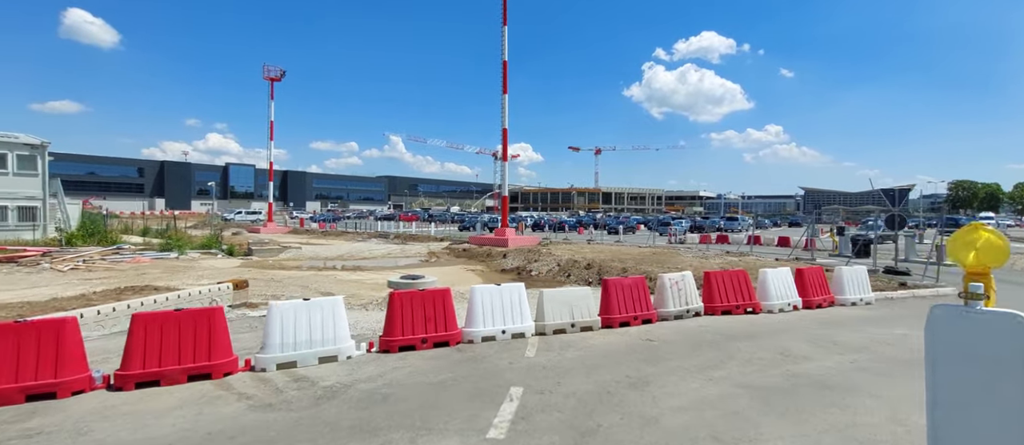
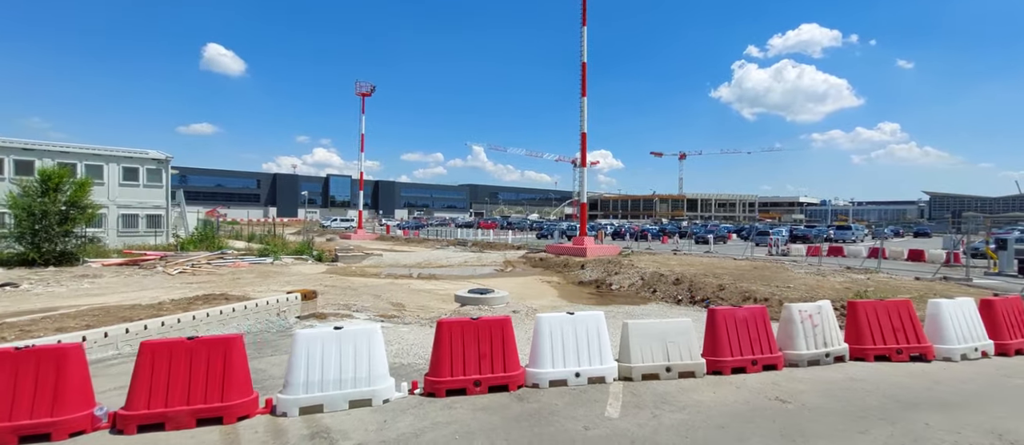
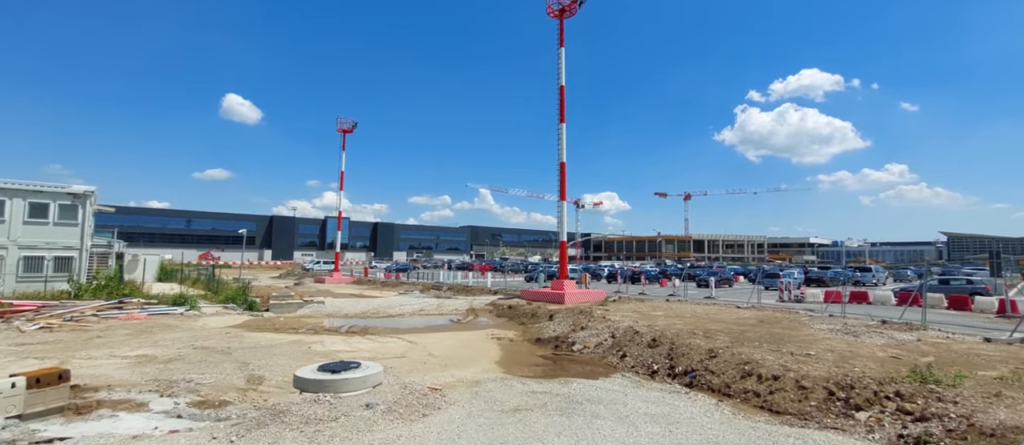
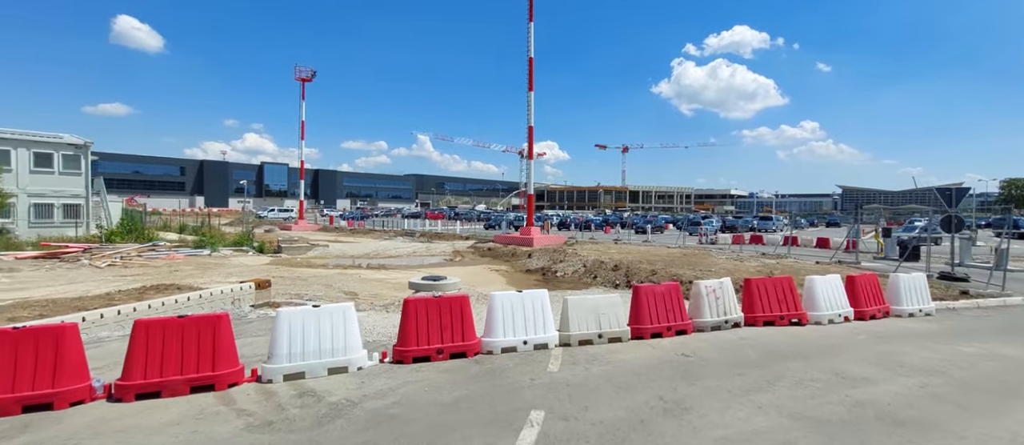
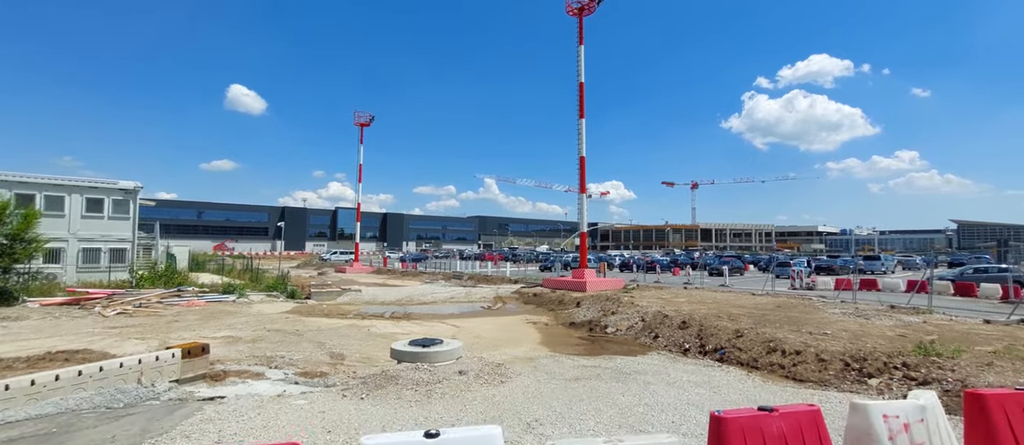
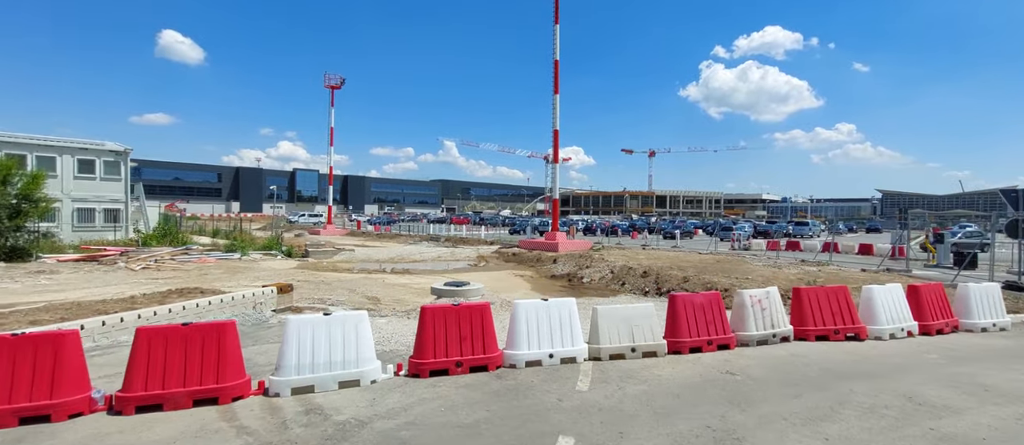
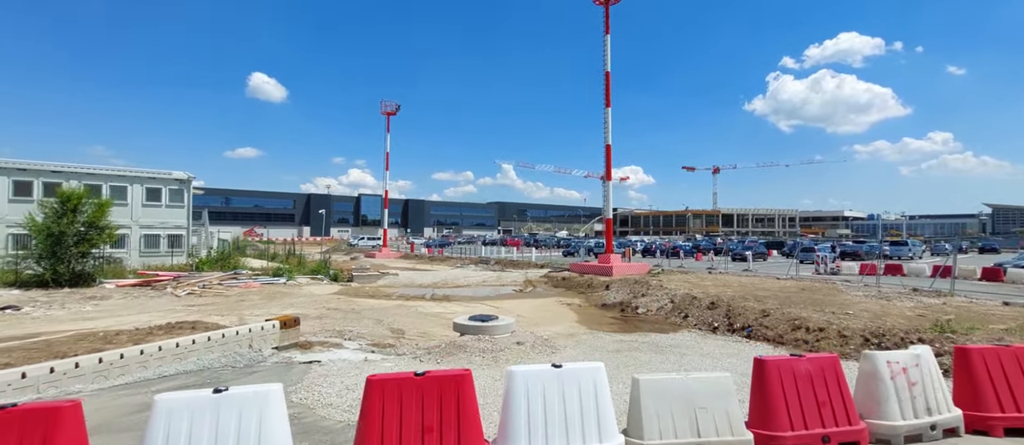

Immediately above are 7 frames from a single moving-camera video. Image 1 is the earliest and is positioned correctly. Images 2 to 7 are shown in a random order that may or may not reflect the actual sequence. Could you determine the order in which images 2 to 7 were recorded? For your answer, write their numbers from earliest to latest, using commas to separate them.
4, 6, 2, 7, 5, 3
